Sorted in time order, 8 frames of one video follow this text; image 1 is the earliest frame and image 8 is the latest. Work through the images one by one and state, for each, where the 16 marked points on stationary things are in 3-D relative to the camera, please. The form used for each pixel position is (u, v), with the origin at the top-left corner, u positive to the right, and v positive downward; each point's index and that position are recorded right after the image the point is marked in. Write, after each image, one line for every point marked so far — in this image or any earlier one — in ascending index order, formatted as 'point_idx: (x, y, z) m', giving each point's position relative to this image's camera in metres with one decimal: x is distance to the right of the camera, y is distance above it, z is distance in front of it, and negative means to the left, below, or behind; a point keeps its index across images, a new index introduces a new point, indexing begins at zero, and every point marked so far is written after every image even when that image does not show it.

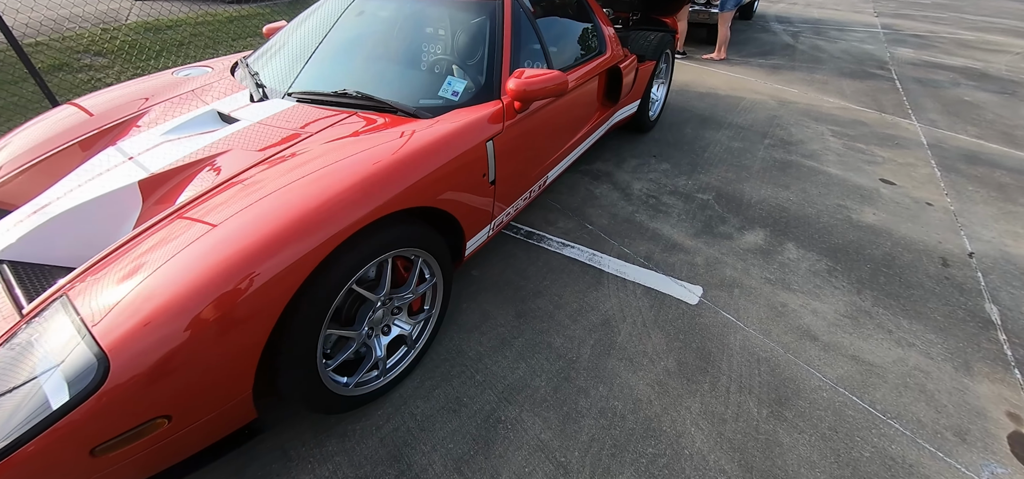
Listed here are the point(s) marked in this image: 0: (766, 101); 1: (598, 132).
0: (+2.8, +1.5, +4.6) m
1: (+0.7, +0.8, +3.1) m
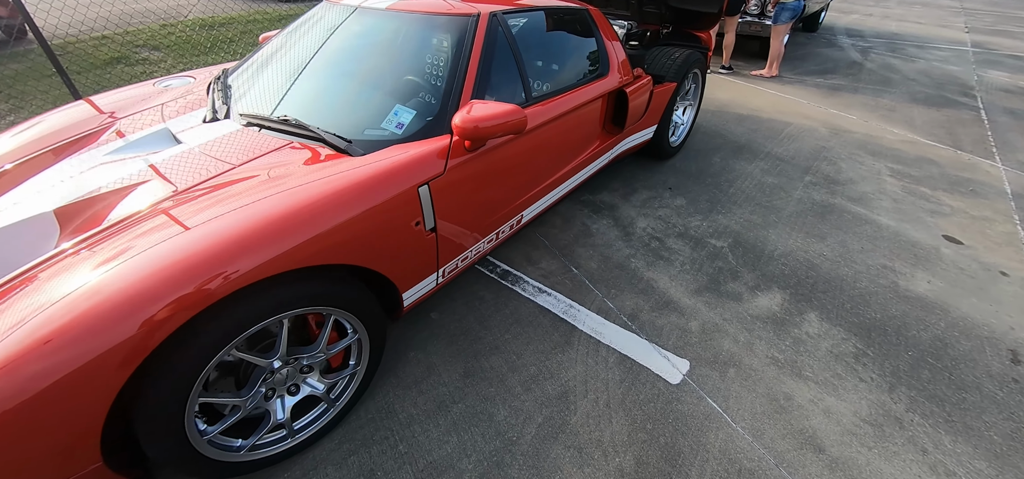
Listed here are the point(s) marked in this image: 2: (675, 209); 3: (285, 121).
0: (+2.9, +1.0, +4.0) m
1: (+0.6, +0.5, +2.8) m
2: (+1.2, +0.2, +3.0) m
3: (-1.0, +0.5, +1.9) m
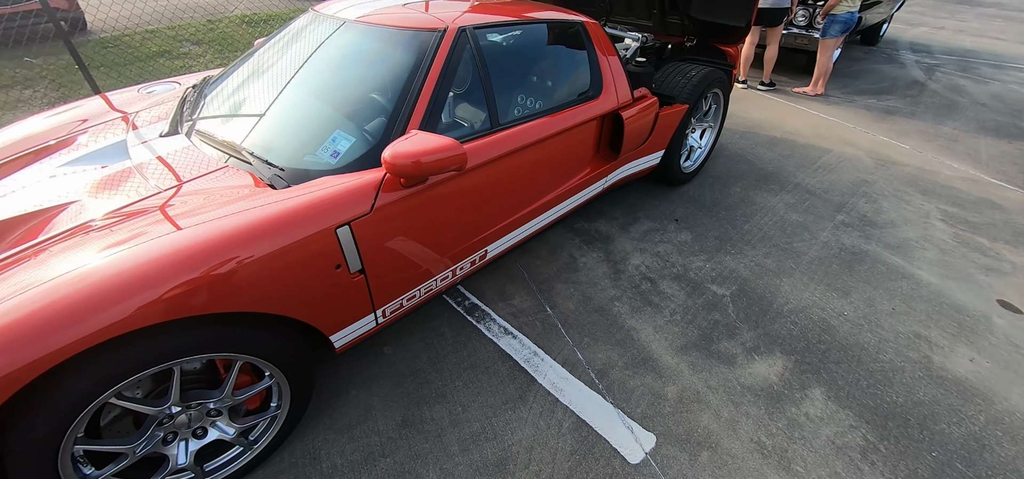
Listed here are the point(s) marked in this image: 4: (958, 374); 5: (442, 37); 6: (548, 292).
0: (+2.9, +0.7, +3.6) m
1: (+0.5, +0.3, +2.5) m
2: (+1.1, 0.0, +2.7) m
3: (-1.2, +0.4, +1.8) m
4: (+2.1, -0.6, +2.0) m
5: (-0.3, +0.9, +1.8) m
6: (+0.2, -0.3, +2.4) m
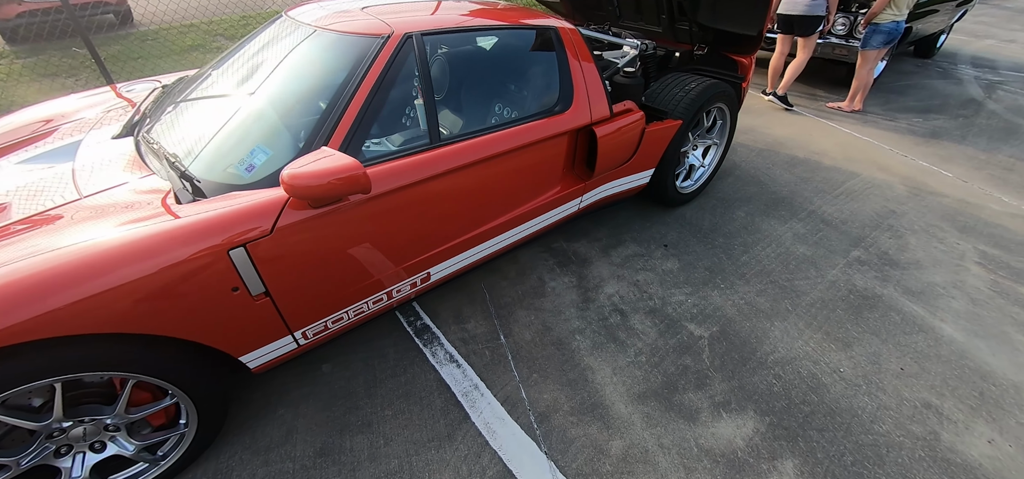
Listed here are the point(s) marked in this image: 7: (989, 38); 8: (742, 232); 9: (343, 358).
0: (+2.8, +0.4, +3.2) m
1: (+0.3, +0.2, +2.3) m
2: (+0.9, -0.2, +2.5) m
3: (-1.4, +0.4, +1.7) m
4: (+1.8, -0.9, +1.7) m
5: (-0.5, +0.8, +1.7) m
6: (0.0, -0.4, +2.2) m
7: (+6.7, +2.8, +5.9) m
8: (+1.5, +0.1, +2.8) m
9: (-0.8, -0.6, +2.1) m
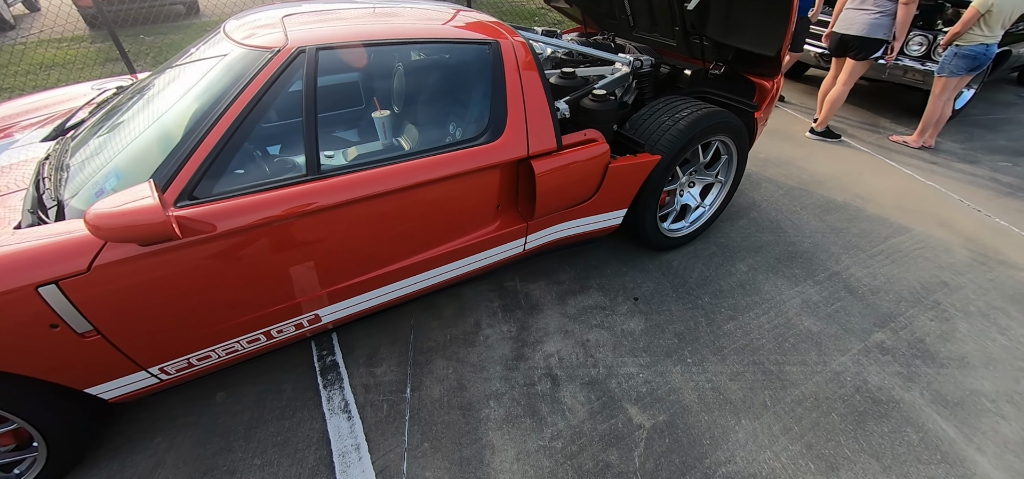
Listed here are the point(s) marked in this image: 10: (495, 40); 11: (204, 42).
0: (+2.6, -0.1, +2.5) m
1: (0.0, 0.0, +2.0) m
2: (+0.5, -0.5, +2.1) m
3: (-1.8, +0.3, +1.7) m
4: (+1.3, -1.2, +1.2) m
5: (-0.9, +0.6, +1.5) m
6: (-0.4, -0.6, +2.0) m
7: (+7.0, +2.0, +4.7) m
8: (+1.2, -0.3, +2.3) m
9: (-1.2, -0.7, +1.9) m
10: (-0.1, +0.8, +1.8) m
11: (-1.5, +1.0, +2.0) m
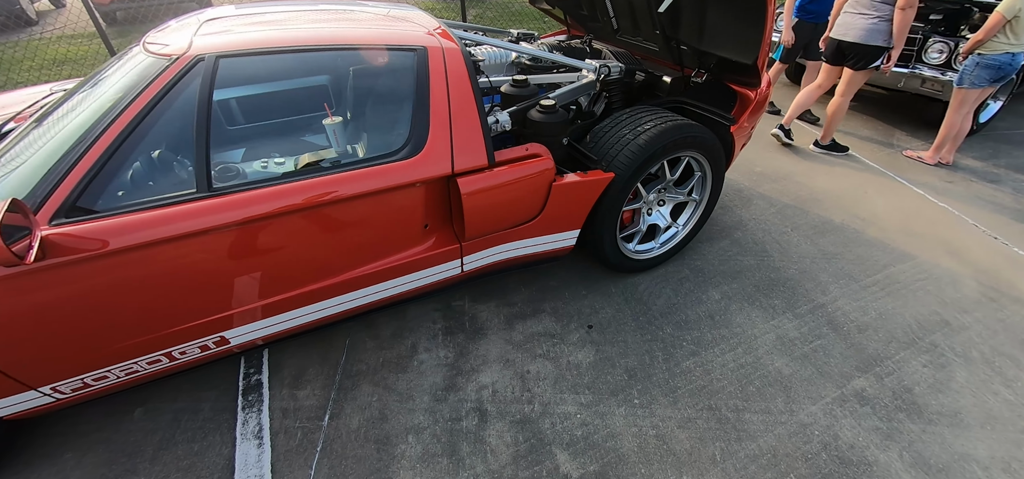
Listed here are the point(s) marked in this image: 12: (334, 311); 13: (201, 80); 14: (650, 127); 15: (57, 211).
0: (+2.3, -0.3, +2.2) m
1: (-0.3, -0.1, +1.9) m
2: (+0.2, -0.6, +1.9) m
3: (-2.1, +0.3, +1.6) m
4: (+0.9, -1.4, +1.0) m
5: (-1.1, +0.6, +1.4) m
6: (-0.7, -0.7, +1.8) m
7: (+7.0, +1.6, +4.2) m
8: (+1.0, -0.4, +2.1) m
9: (-1.6, -0.7, +1.9) m
10: (-0.3, +0.8, +1.7) m
11: (-1.7, +0.9, +1.9) m
12: (-0.7, -0.3, +1.8) m
13: (-1.0, +0.5, +1.4) m
14: (+0.6, +0.5, +2.0) m
15: (-1.4, +0.1, +1.2) m
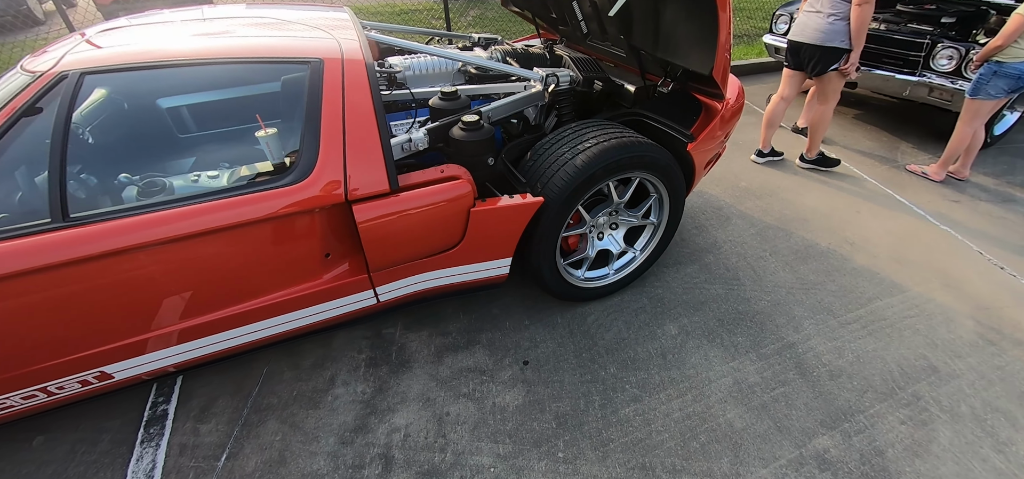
0: (+2.0, -0.4, +2.0) m
1: (-0.6, -0.2, +1.7) m
2: (-0.1, -0.7, +1.7) m
3: (-2.4, +0.2, +1.5) m
4: (+0.5, -1.5, +0.8) m
5: (-1.5, +0.5, +1.3) m
6: (-1.1, -0.8, +1.7) m
7: (+6.8, +1.4, +3.7) m
8: (+0.6, -0.5, +1.9) m
9: (-1.9, -0.8, +1.8) m
10: (-0.7, +0.7, +1.5) m
11: (-2.0, +0.8, +1.8) m
12: (-1.1, -0.4, +1.7) m
13: (-1.4, +0.5, +1.3) m
14: (+0.3, +0.4, +1.8) m
15: (-1.7, 0.0, +1.1) m
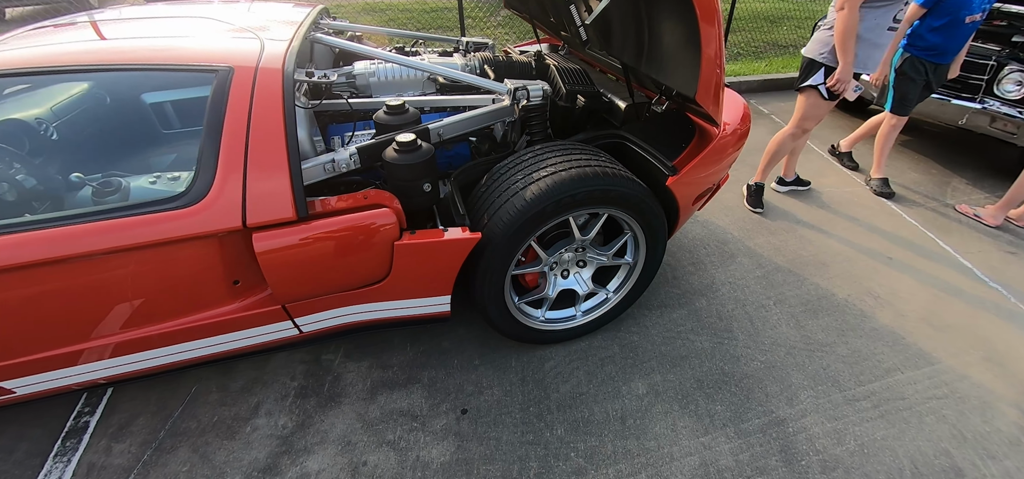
0: (+1.8, -0.7, +1.6) m
1: (-0.8, -0.3, +1.6) m
2: (-0.4, -0.8, +1.5) m
3: (-2.6, +0.3, +1.5) m
4: (+0.1, -1.7, +0.5) m
5: (-1.7, +0.5, +1.2) m
6: (-1.3, -0.8, +1.6) m
7: (+6.8, +0.8, +2.9) m
8: (+0.4, -0.7, +1.7) m
9: (-2.2, -0.8, +1.7) m
10: (-0.9, +0.6, +1.4) m
11: (-2.1, +0.9, +1.8) m
12: (-1.3, -0.4, +1.6) m
13: (-1.6, +0.4, +1.2) m
14: (+0.1, +0.2, +1.5) m
15: (-2.0, 0.0, +1.1) m
